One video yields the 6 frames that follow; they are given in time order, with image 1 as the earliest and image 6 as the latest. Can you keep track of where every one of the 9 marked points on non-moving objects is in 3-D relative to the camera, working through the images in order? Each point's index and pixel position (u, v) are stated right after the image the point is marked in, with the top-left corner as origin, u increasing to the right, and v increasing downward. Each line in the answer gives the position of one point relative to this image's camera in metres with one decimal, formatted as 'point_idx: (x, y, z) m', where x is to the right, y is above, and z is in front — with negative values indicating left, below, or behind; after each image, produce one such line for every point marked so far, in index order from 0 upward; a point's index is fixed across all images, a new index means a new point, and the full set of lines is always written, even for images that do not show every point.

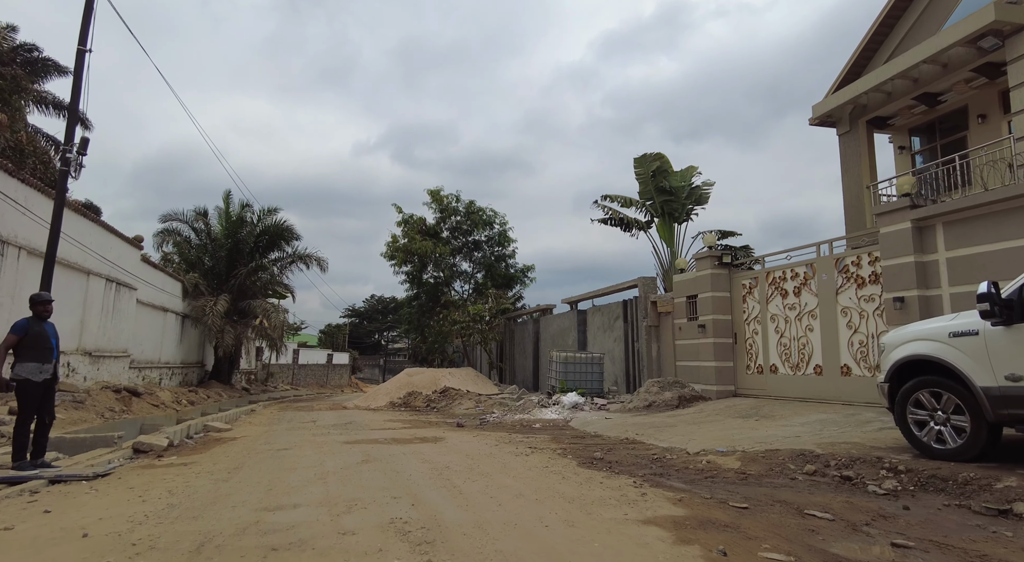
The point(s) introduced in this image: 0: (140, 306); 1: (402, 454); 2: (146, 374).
0: (-11.5, -0.8, +18.5) m
1: (-1.3, -2.0, +7.0) m
2: (-11.6, -3.0, +18.8) m
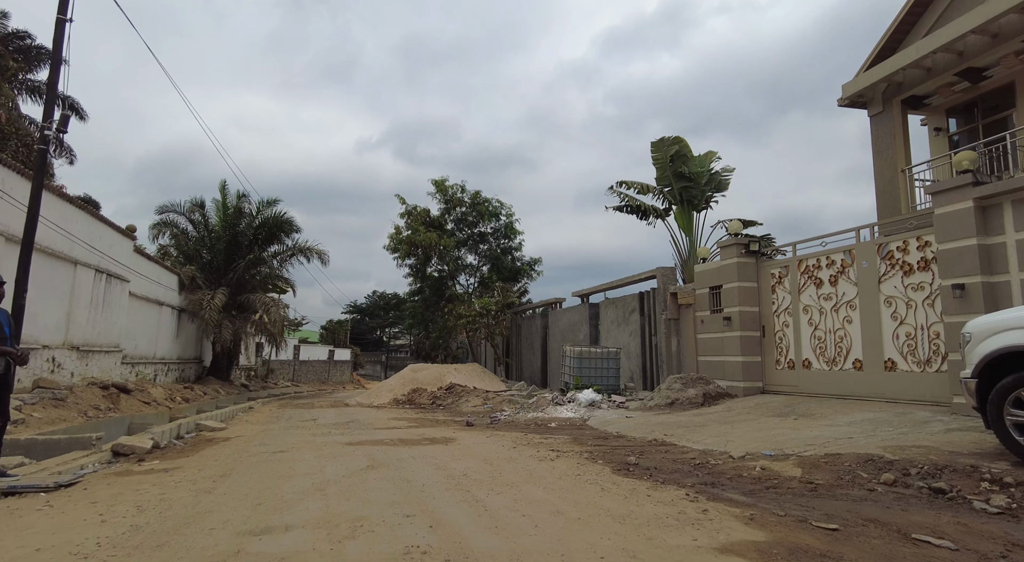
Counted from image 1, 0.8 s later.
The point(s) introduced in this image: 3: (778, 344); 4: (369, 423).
0: (-11.3, -0.5, +17.7) m
1: (-1.1, -1.9, +6.3) m
2: (-11.3, -2.7, +18.1) m
3: (+5.1, -1.2, +11.4) m
4: (-2.8, -2.8, +11.8) m
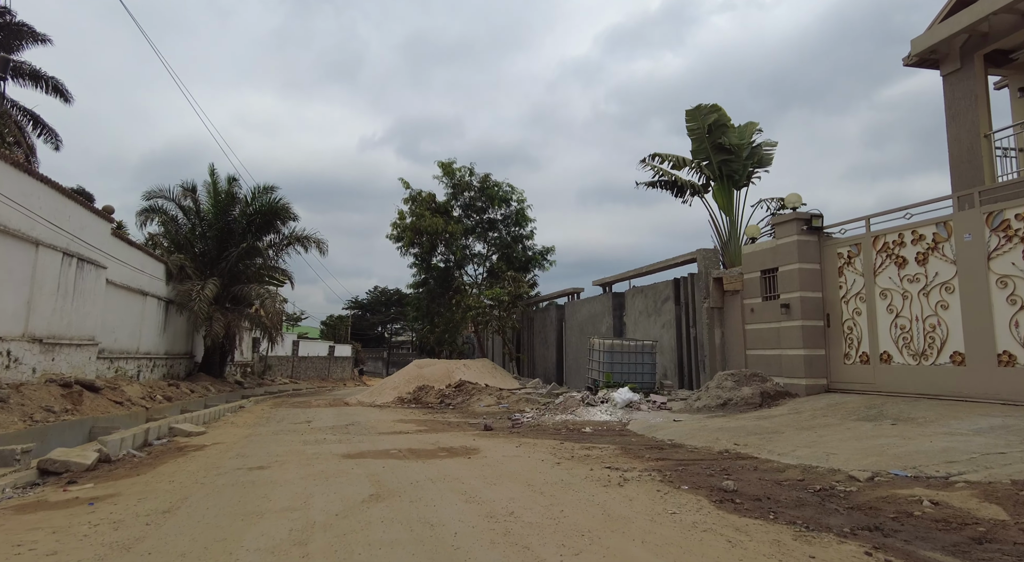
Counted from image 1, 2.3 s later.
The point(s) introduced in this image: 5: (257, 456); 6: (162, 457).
0: (-10.8, -0.2, +16.1) m
1: (-0.6, -1.6, +4.7) m
2: (-10.9, -2.4, +16.5) m
3: (+5.5, -0.9, +9.8) m
4: (-2.4, -2.5, +10.2) m
5: (-2.9, -2.0, +6.7) m
6: (-4.1, -2.0, +6.9) m
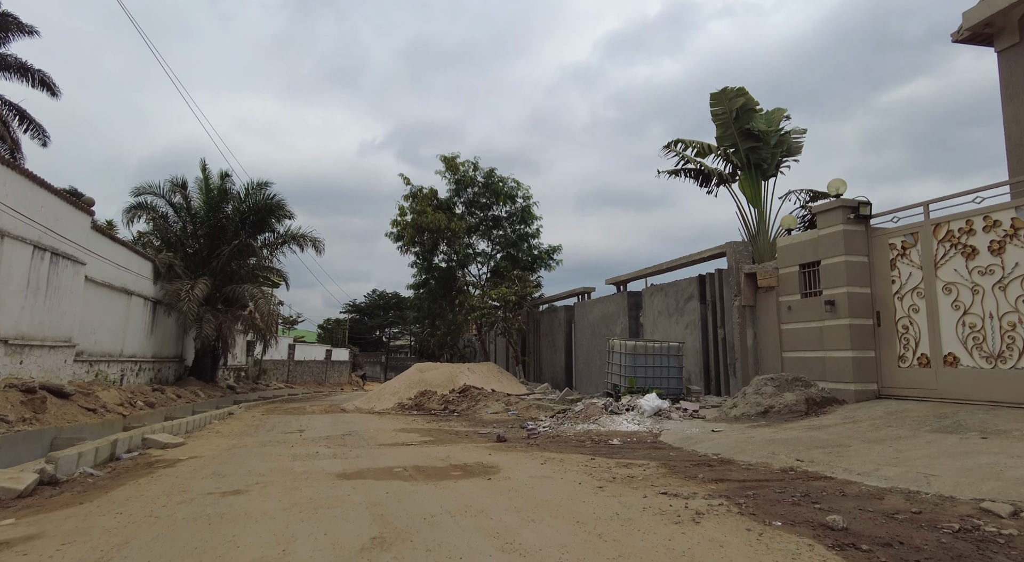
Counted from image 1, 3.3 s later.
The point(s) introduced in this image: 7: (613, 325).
0: (-10.6, -0.1, +15.1) m
1: (-0.4, -1.4, +3.6) m
2: (-10.7, -2.3, +15.4) m
3: (+5.8, -0.8, +8.8) m
4: (-2.2, -2.4, +9.1) m
5: (-2.6, -1.8, +5.7) m
6: (-3.8, -1.9, +5.8) m
7: (+2.7, -1.2, +15.8) m
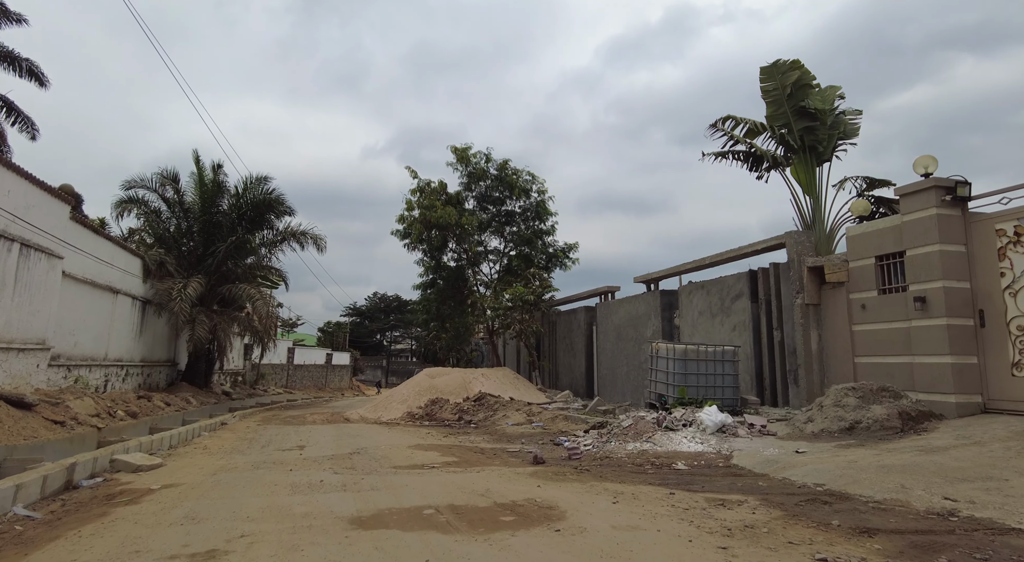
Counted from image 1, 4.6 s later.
0: (-10.1, 0.0, +13.7) m
1: (+0.1, -1.3, +2.2) m
2: (-10.2, -2.2, +14.0) m
3: (+6.3, -0.7, +7.4) m
4: (-1.7, -2.3, +7.8) m
5: (-2.1, -1.7, +4.3) m
6: (-3.3, -1.8, +4.4) m
7: (+3.2, -1.1, +14.4) m
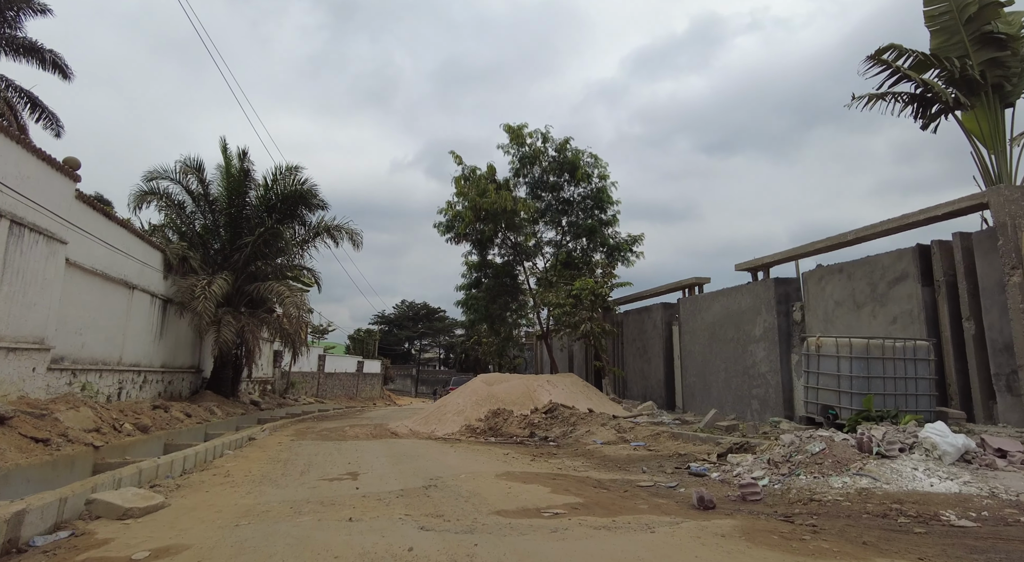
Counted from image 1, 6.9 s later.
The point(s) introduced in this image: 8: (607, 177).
0: (-8.6, +0.2, +11.8) m
1: (+1.2, -0.8, -0.1) m
2: (-8.6, -2.0, +12.1) m
3: (+7.6, -0.3, +4.8) m
4: (-0.4, -1.9, +5.5) m
5: (-0.9, -1.3, +2.0) m
6: (-2.1, -1.4, +2.2) m
7: (+4.8, -0.8, +11.9) m
8: (+3.0, +3.3, +18.9) m
